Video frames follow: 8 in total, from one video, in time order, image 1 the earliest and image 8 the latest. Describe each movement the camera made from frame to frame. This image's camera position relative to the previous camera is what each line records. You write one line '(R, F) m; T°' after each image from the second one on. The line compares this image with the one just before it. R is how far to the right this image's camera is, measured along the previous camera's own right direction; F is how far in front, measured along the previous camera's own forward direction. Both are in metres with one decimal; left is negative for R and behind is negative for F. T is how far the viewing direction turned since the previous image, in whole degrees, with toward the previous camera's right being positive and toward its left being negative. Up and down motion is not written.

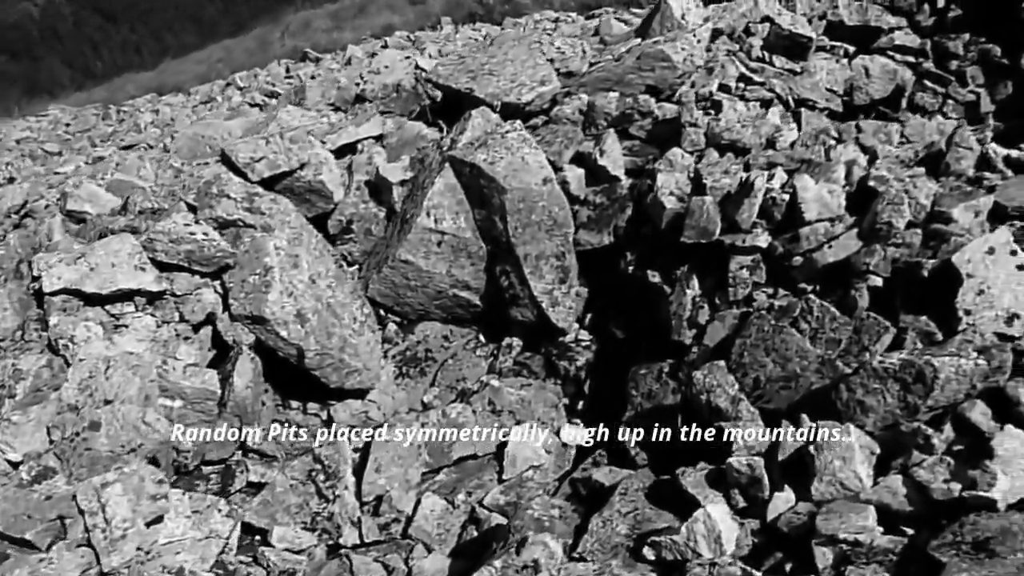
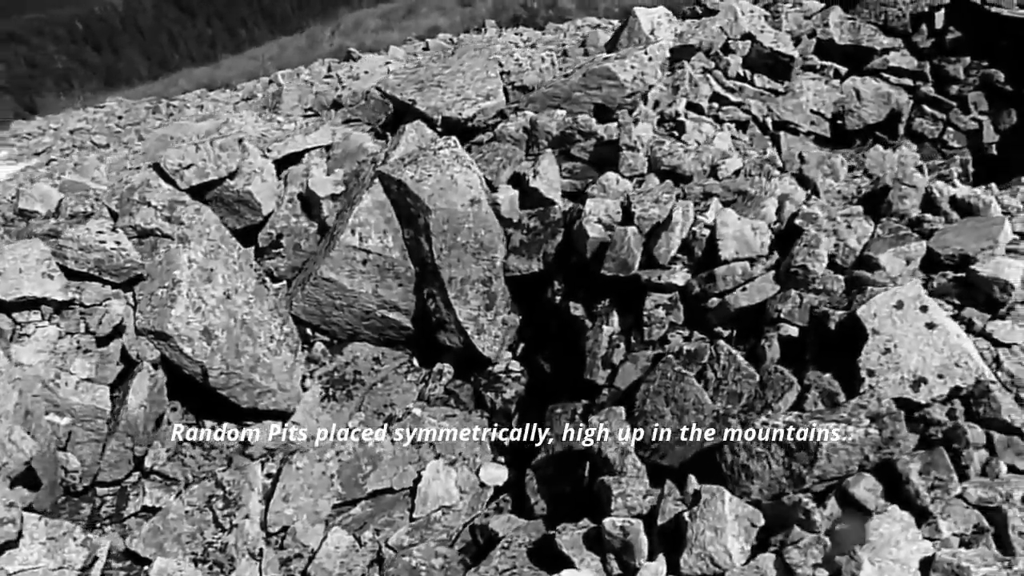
(+0.9, +0.5) m; -3°
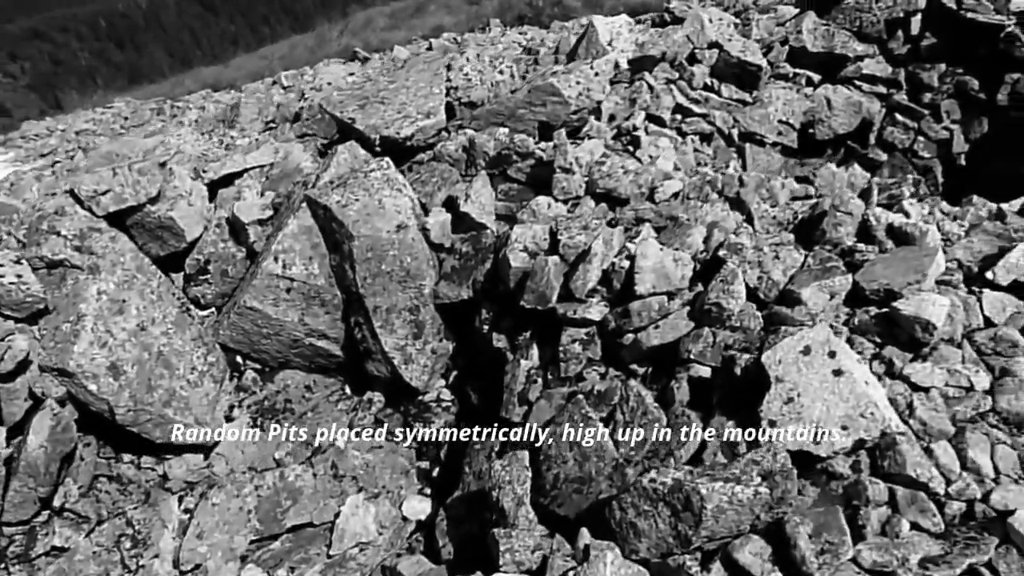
(+0.7, +0.3) m; -2°
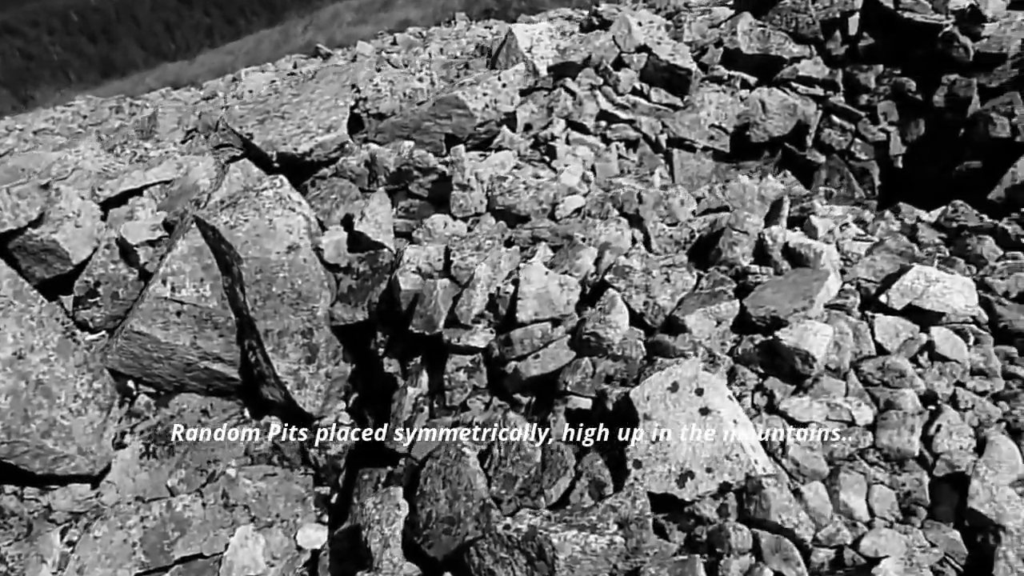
(+0.6, +0.2) m; +1°
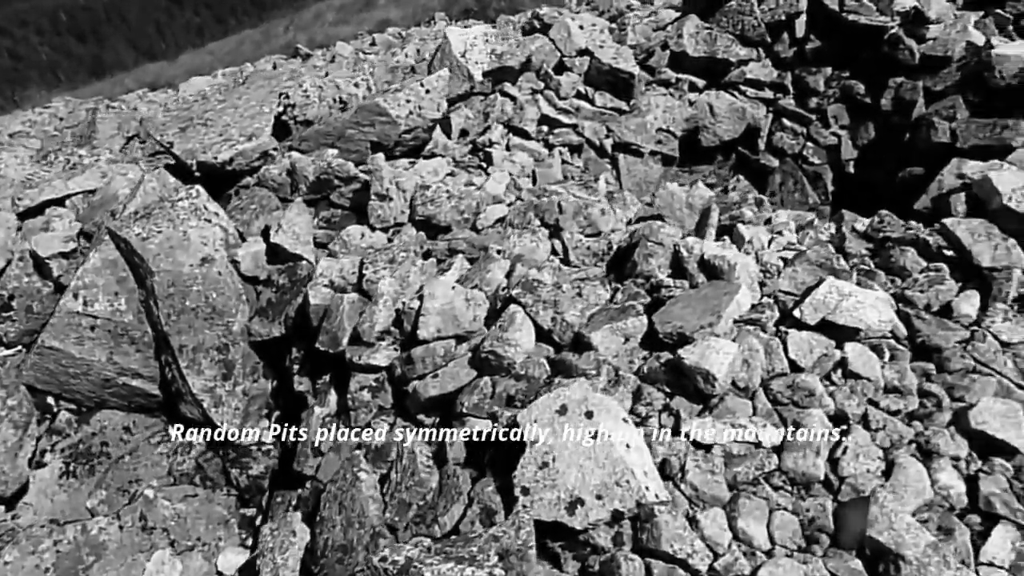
(+0.5, +0.2) m; 0°
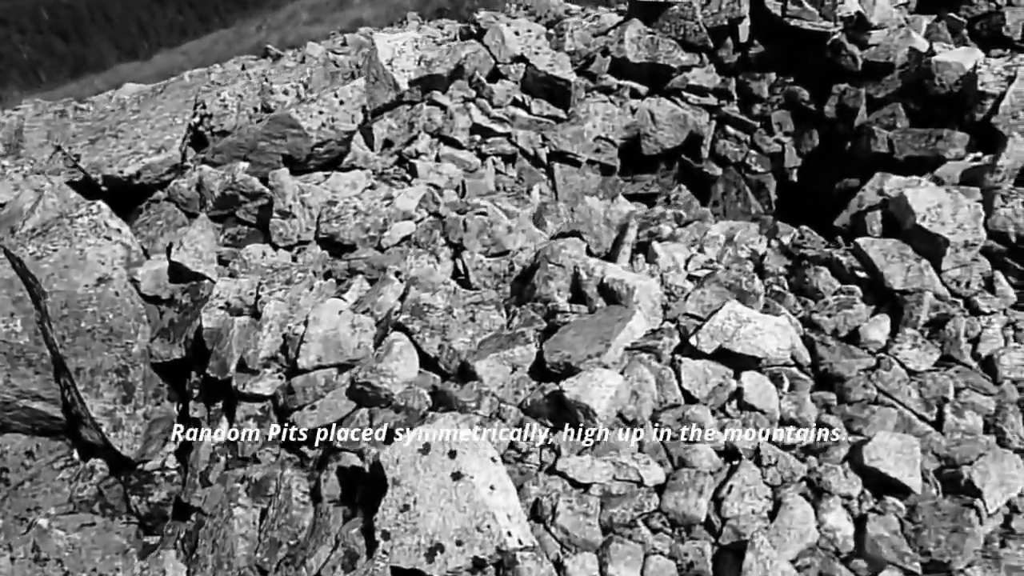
(+0.5, +0.2) m; 0°
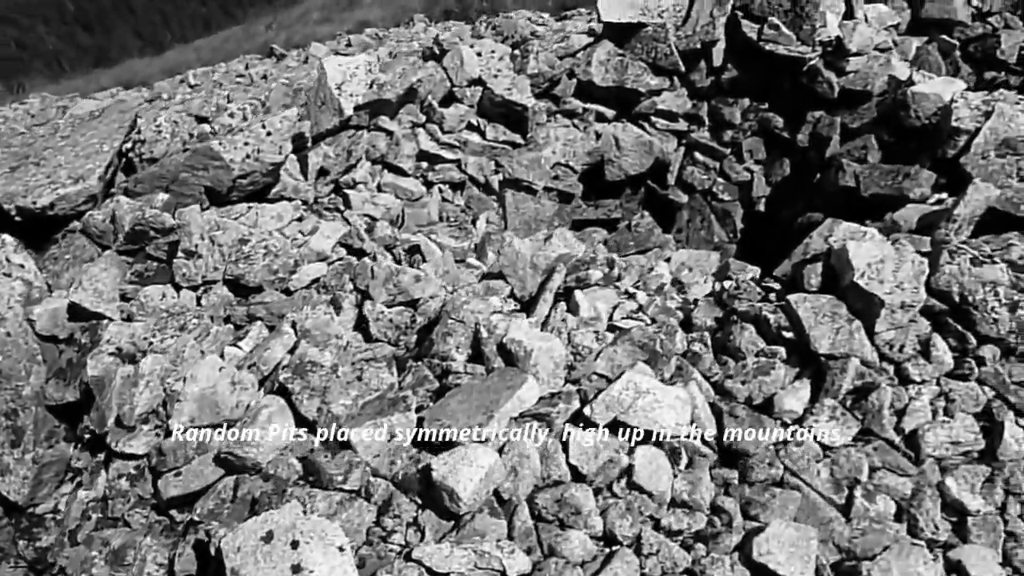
(+0.7, +0.3) m; -2°
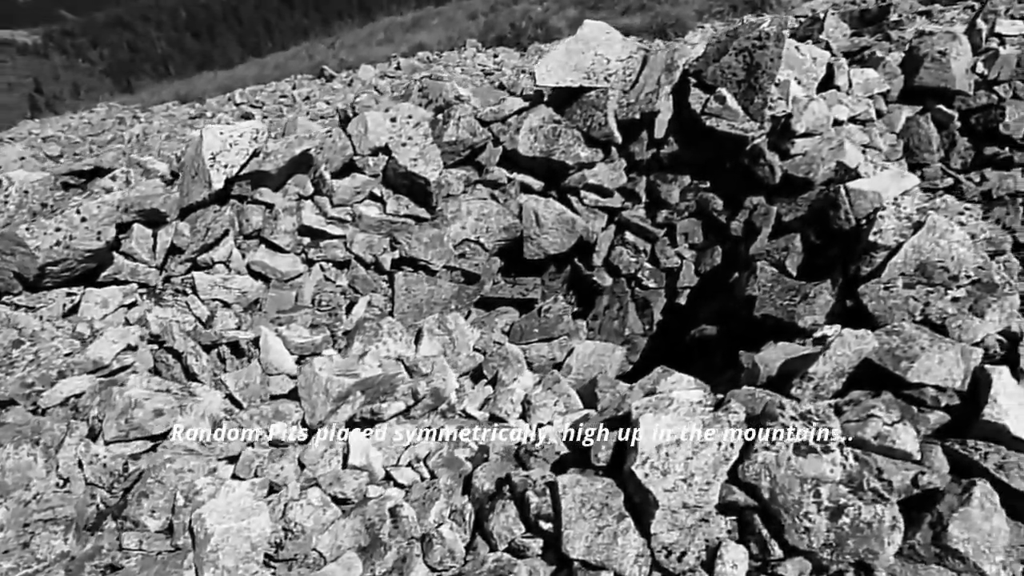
(+1.6, +0.9) m; -7°
